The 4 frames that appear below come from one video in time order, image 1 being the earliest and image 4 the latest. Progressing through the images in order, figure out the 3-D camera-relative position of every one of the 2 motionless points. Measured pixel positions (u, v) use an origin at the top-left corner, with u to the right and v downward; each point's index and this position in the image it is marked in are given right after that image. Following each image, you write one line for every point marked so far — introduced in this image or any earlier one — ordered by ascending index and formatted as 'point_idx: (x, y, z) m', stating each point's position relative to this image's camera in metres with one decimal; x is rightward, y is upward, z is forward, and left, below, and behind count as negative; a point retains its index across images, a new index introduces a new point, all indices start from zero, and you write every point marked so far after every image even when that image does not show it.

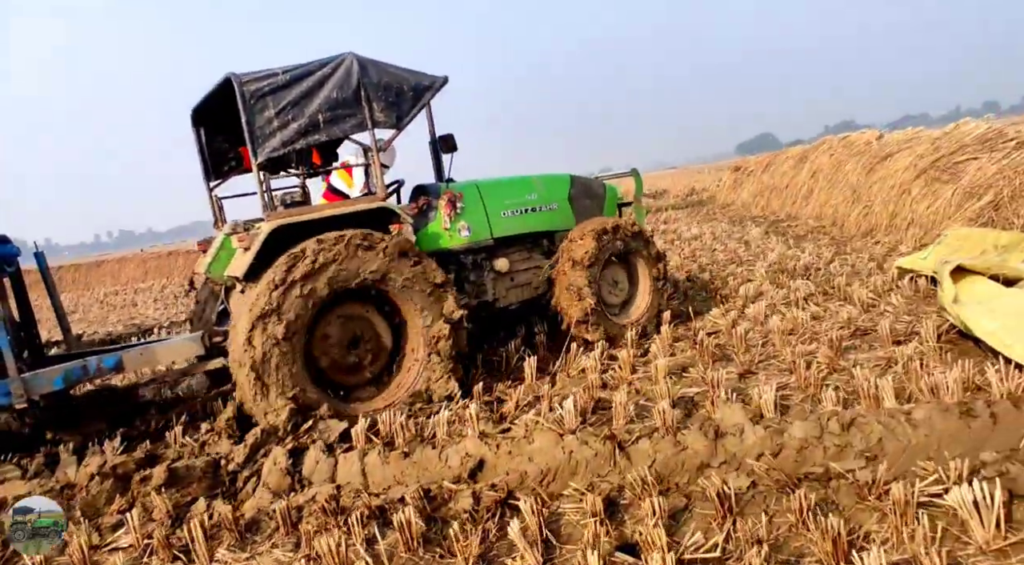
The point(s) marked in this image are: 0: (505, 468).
0: (0.0, -0.8, +2.7) m
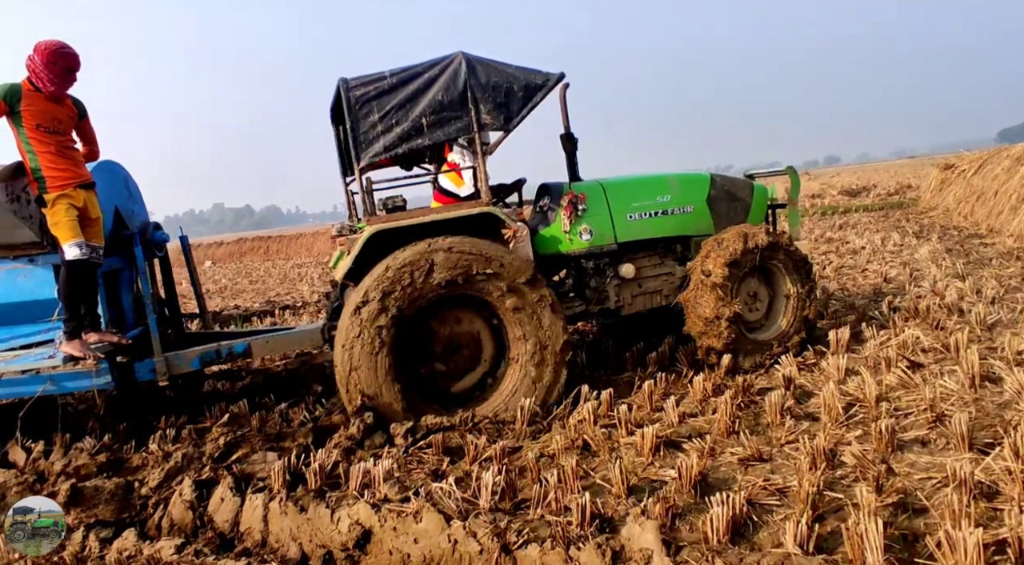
0: (-0.5, -1.0, +2.3) m
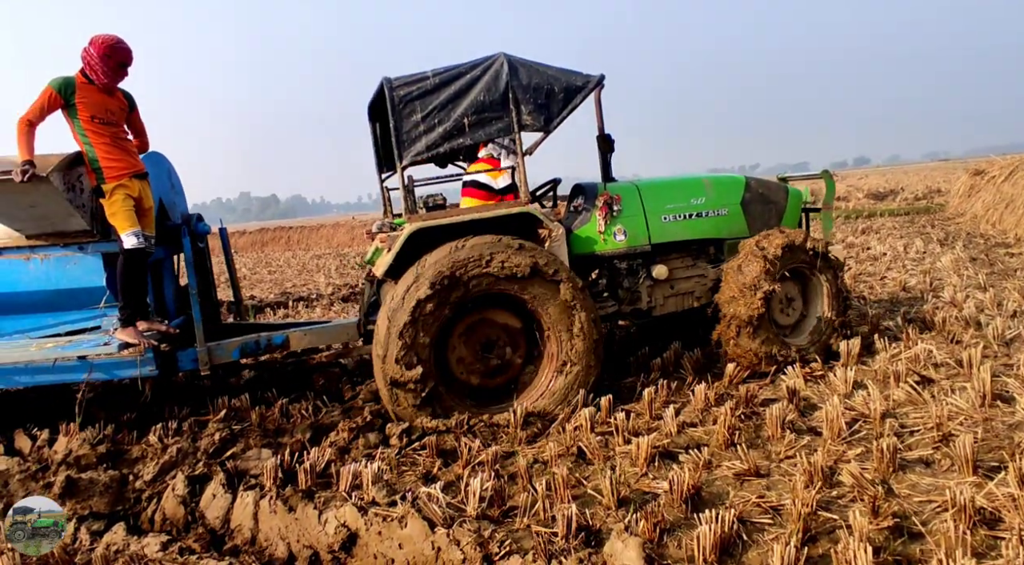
0: (-0.5, -1.0, +2.3) m
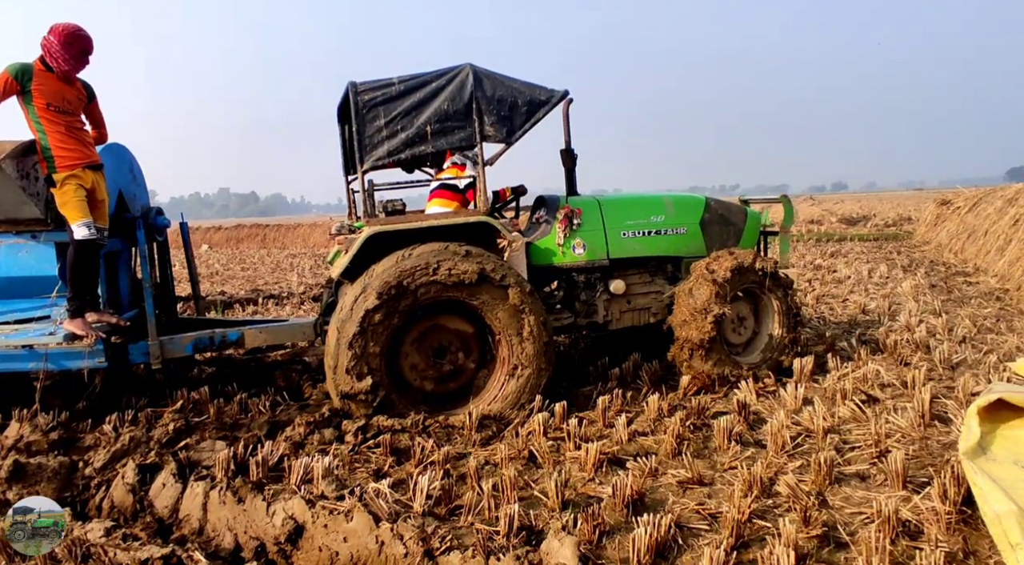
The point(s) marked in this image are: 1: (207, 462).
0: (-0.7, -1.0, +2.4) m
1: (-1.4, -0.8, +2.9) m
